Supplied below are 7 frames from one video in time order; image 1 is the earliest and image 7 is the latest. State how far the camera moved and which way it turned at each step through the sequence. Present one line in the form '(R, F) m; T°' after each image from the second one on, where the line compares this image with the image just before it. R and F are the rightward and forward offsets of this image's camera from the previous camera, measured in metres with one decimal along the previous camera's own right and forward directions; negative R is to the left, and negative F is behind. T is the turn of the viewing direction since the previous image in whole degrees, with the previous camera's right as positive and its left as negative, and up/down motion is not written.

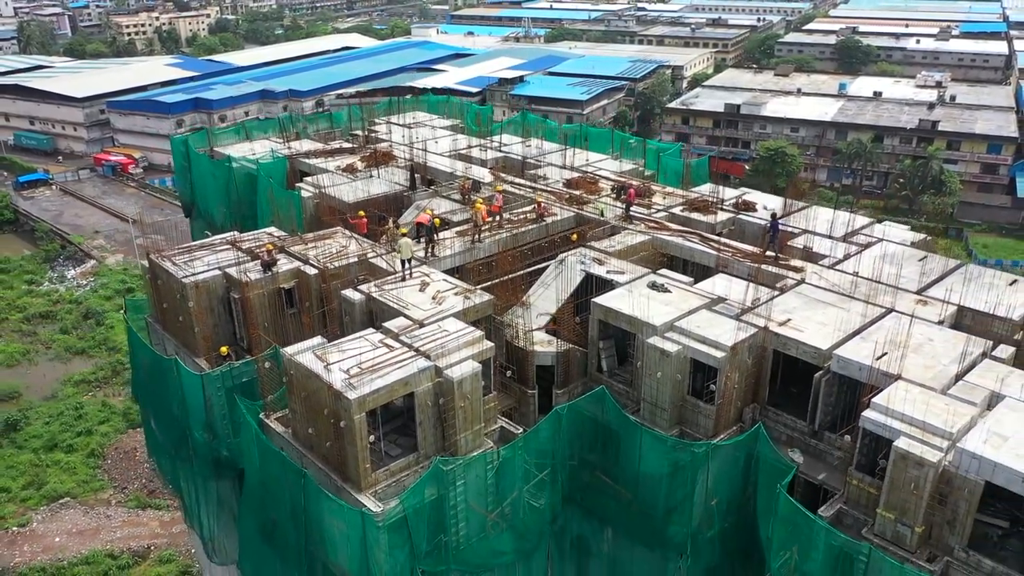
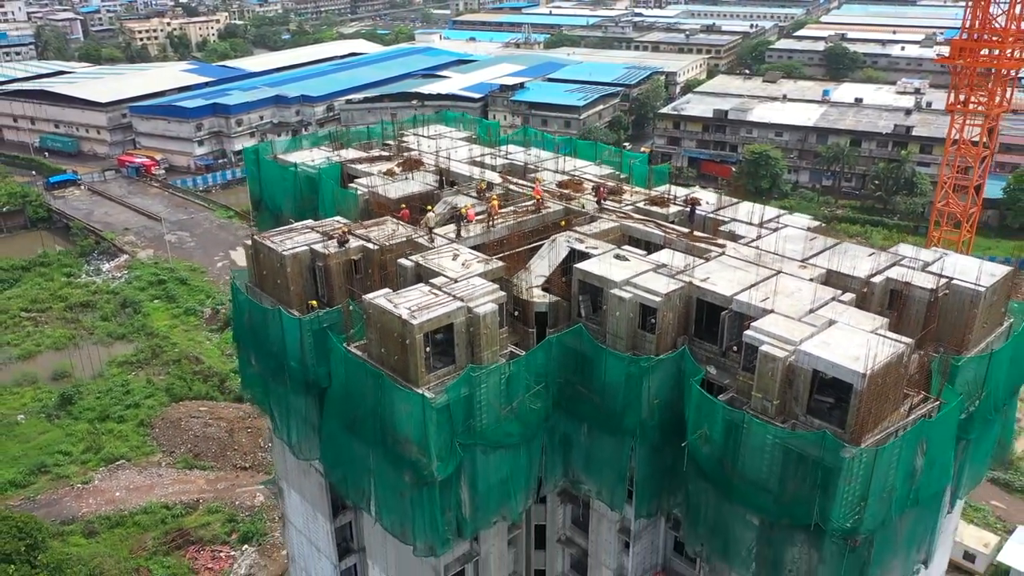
(-0.1, -4.2) m; 0°
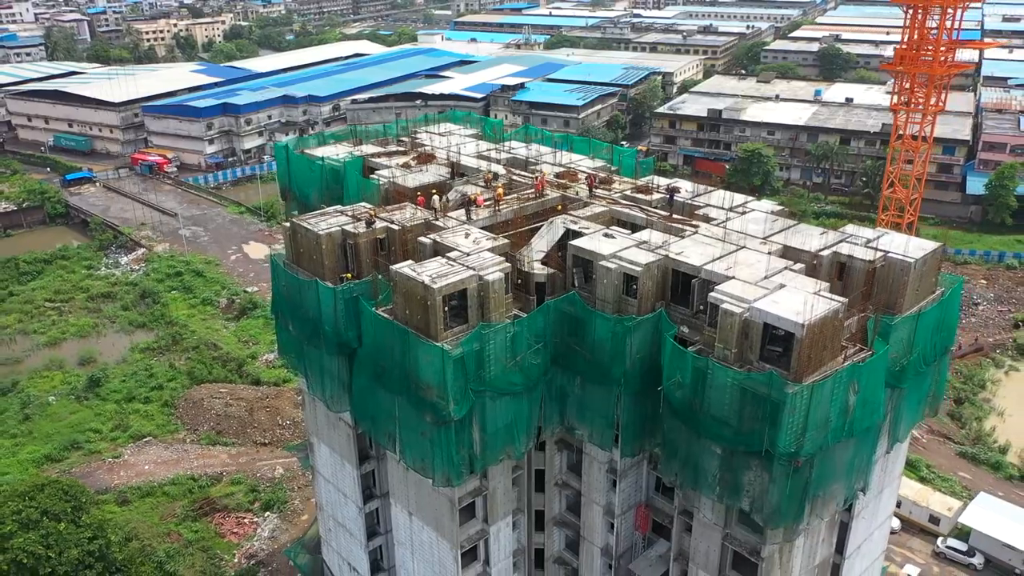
(-0.1, -2.4) m; 0°
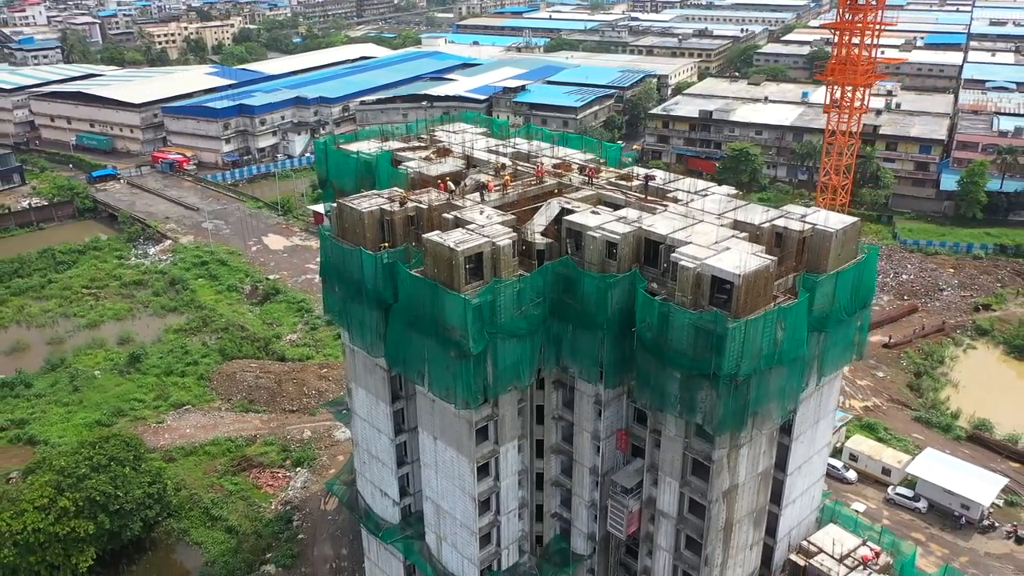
(-0.1, -4.1) m; 0°
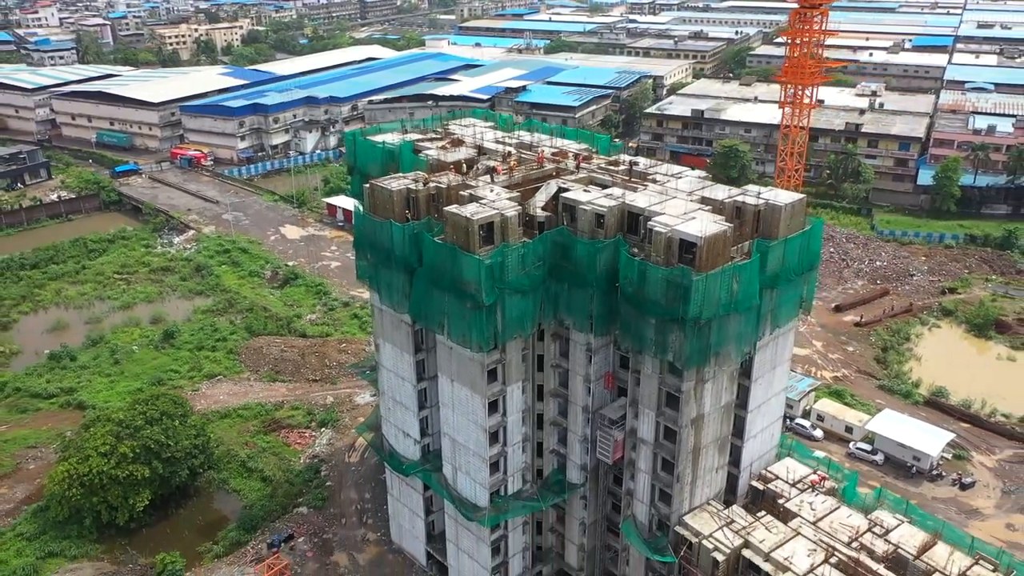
(-0.2, -4.1) m; 0°
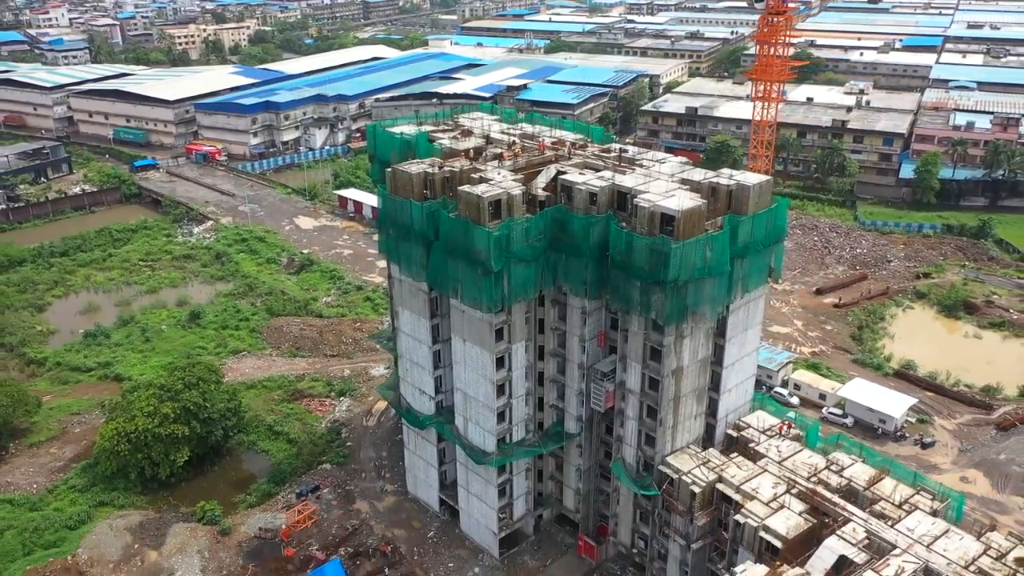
(-0.2, -3.6) m; 0°
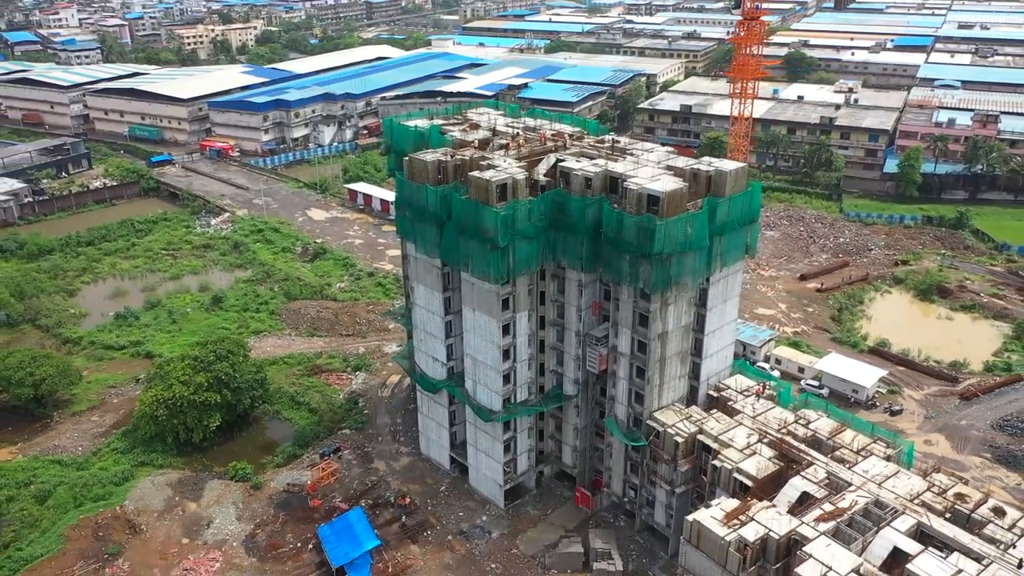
(-0.2, -3.5) m; 0°
